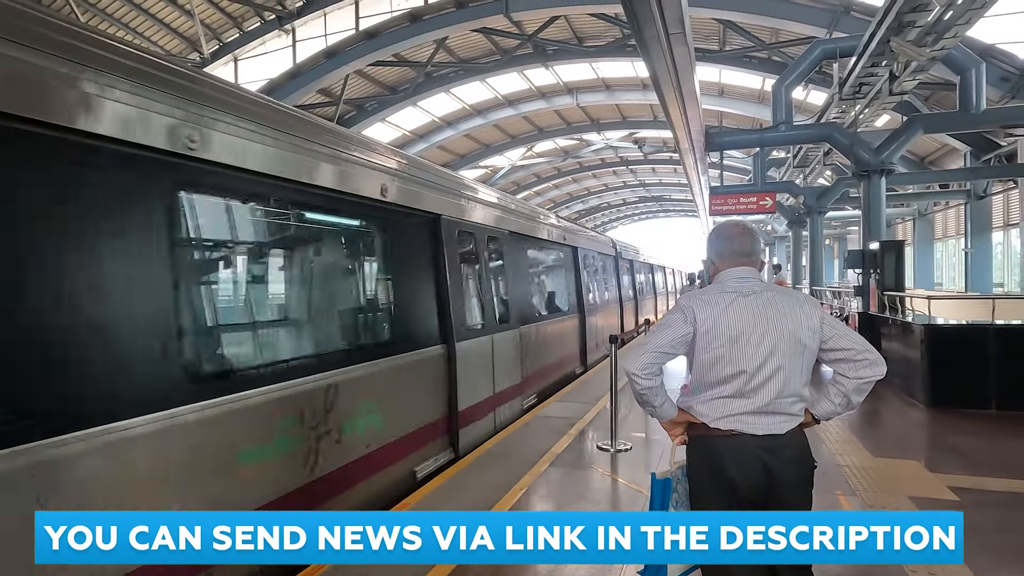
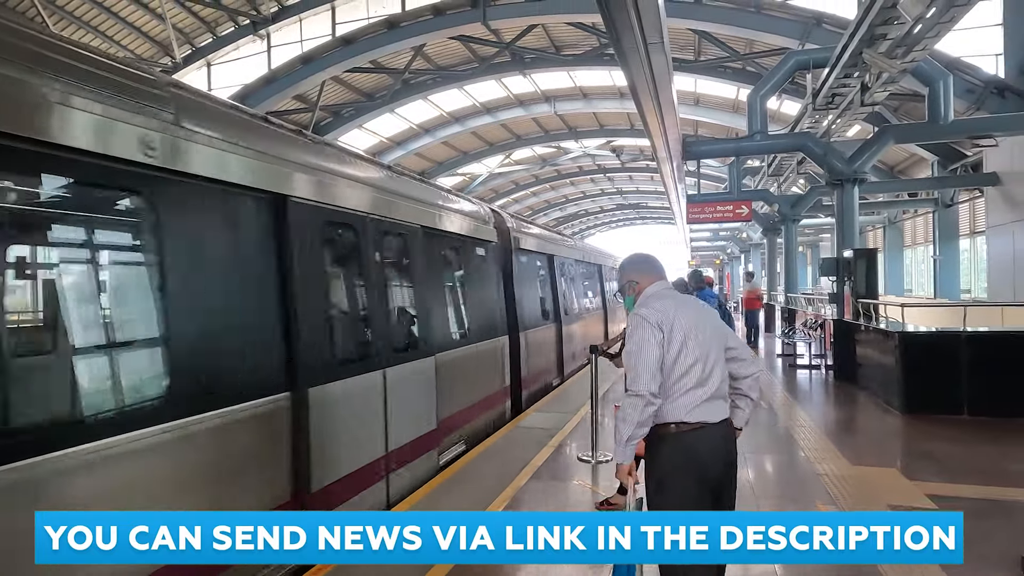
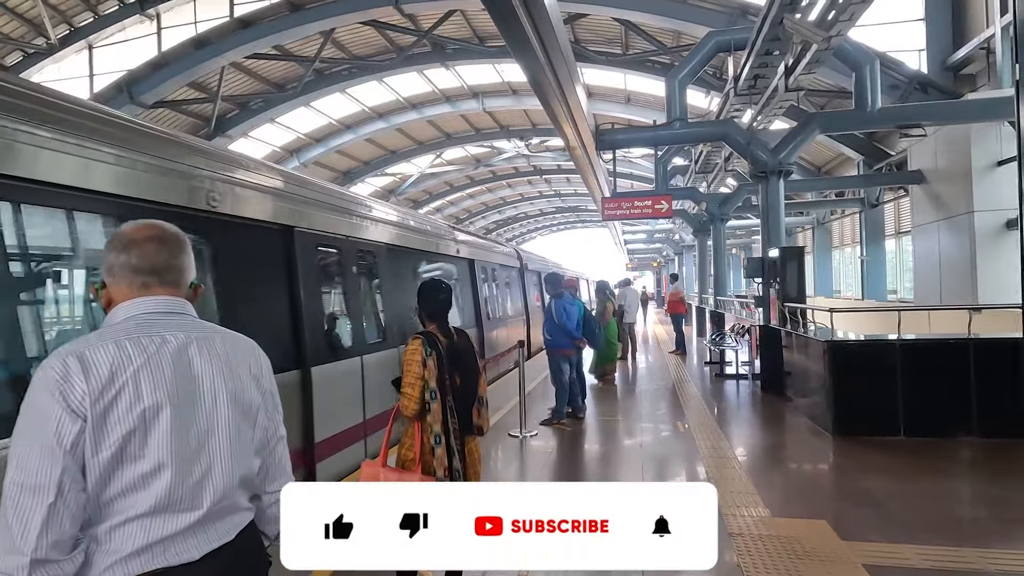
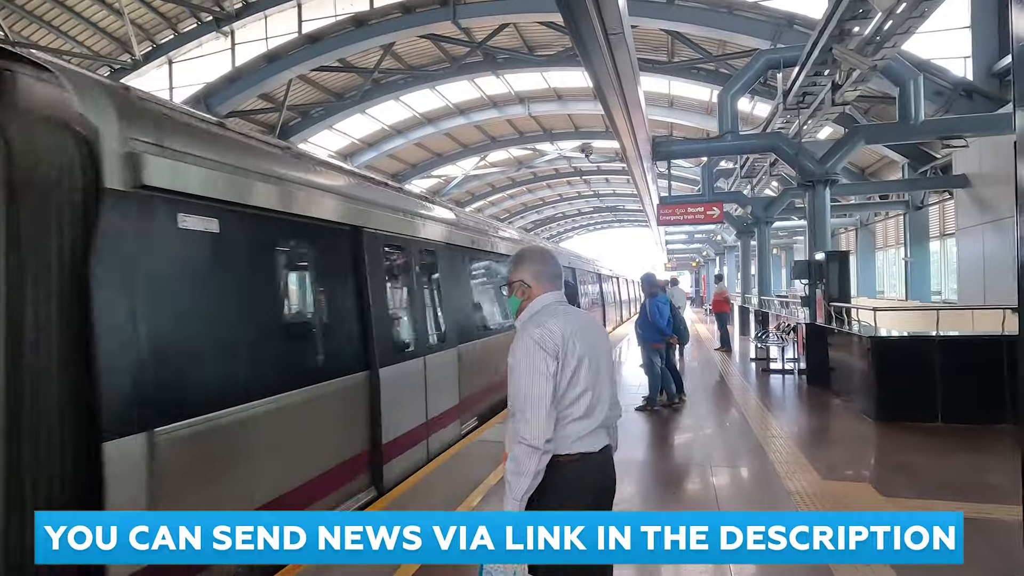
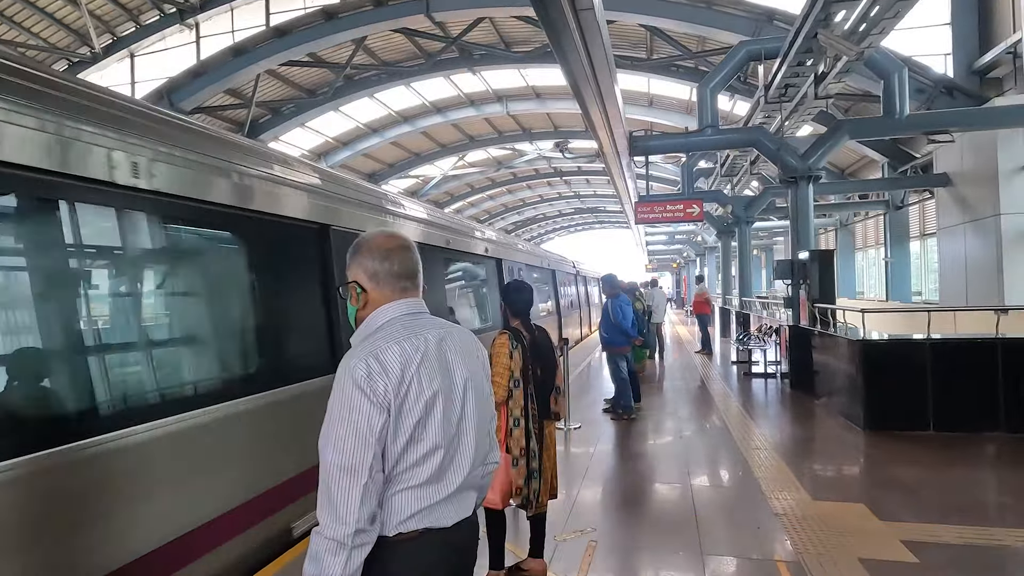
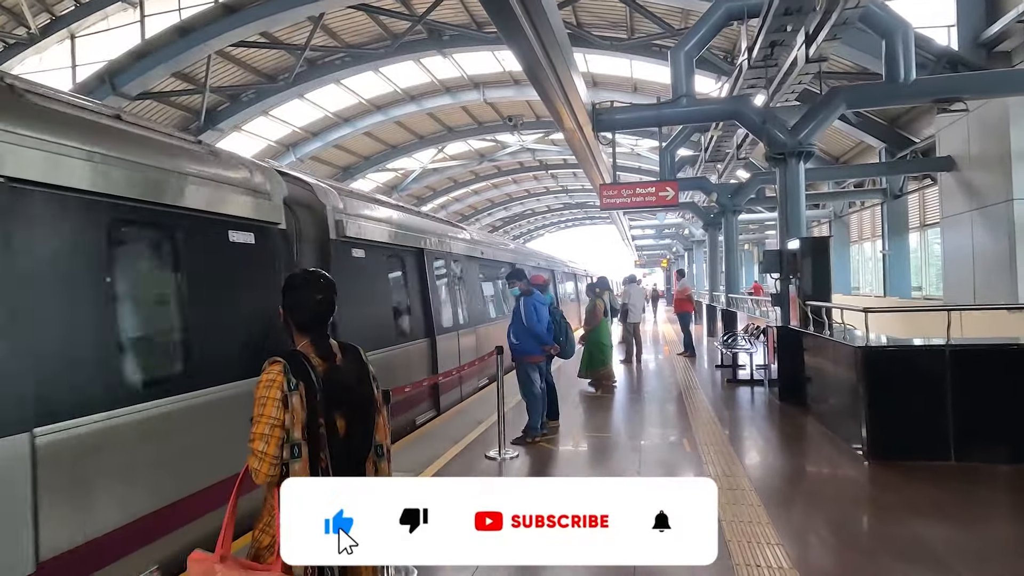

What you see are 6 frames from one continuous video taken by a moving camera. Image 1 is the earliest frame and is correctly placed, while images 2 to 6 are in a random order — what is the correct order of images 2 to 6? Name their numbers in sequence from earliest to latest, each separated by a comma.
2, 4, 5, 3, 6
